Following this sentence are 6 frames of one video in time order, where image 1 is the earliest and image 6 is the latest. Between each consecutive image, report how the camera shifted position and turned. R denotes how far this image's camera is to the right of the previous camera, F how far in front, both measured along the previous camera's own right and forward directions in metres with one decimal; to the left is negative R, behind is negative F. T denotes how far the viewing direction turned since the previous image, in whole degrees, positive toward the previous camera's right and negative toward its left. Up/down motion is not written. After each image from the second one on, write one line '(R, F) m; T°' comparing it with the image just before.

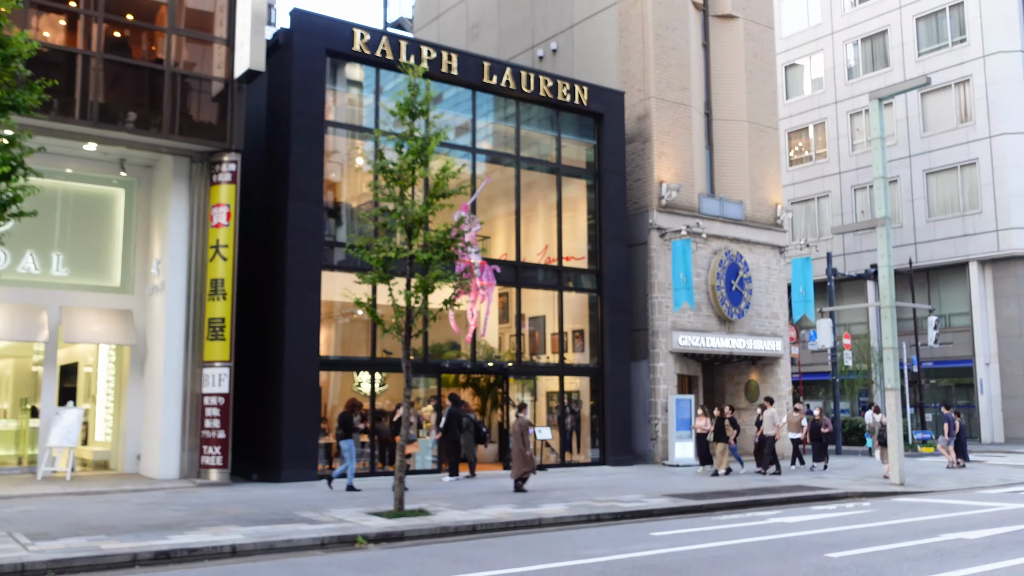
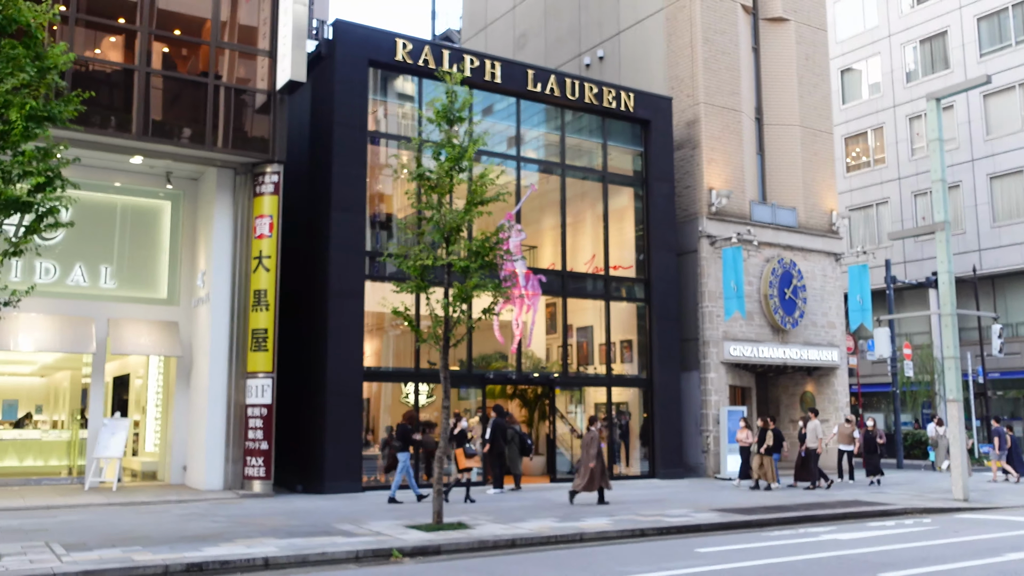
(+0.2, +0.3) m; -3°
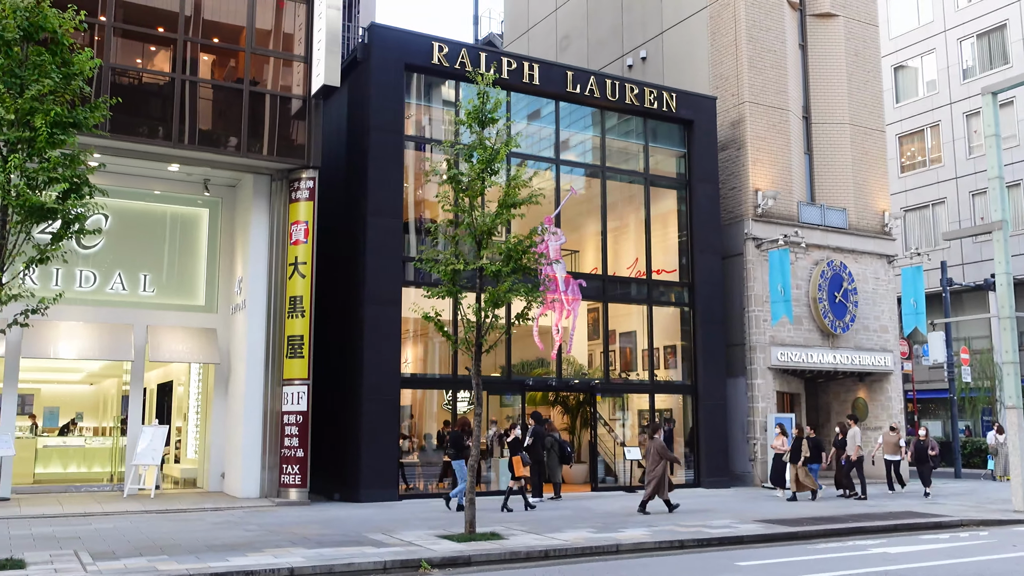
(+0.2, +0.3) m; -3°
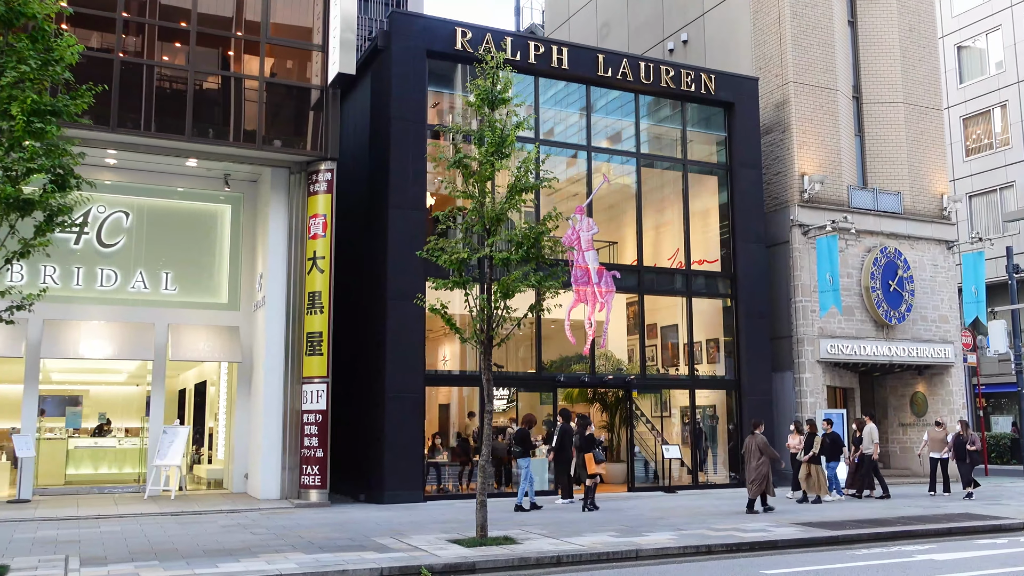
(+0.7, +0.8) m; -4°
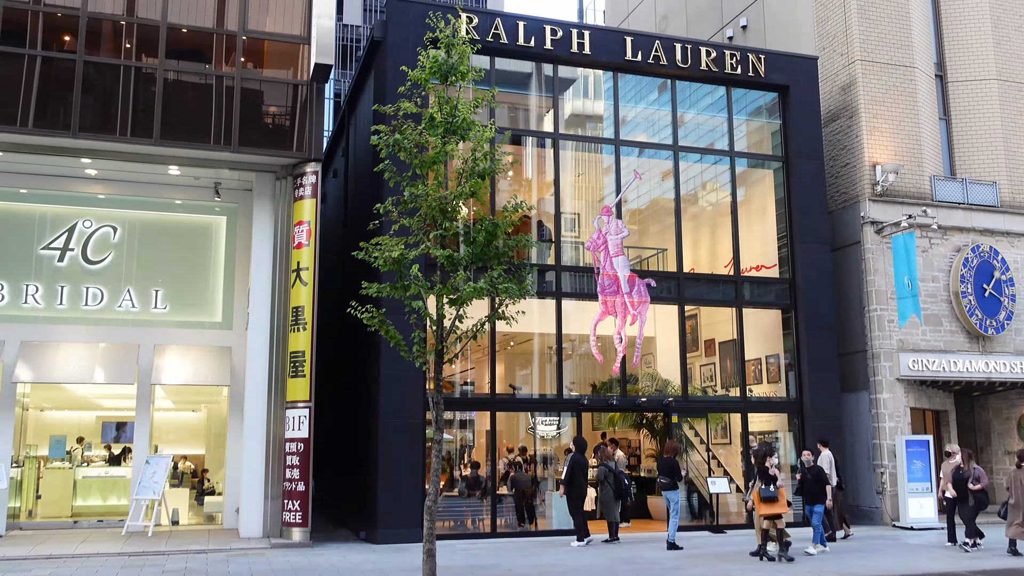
(+1.8, +2.1) m; -7°
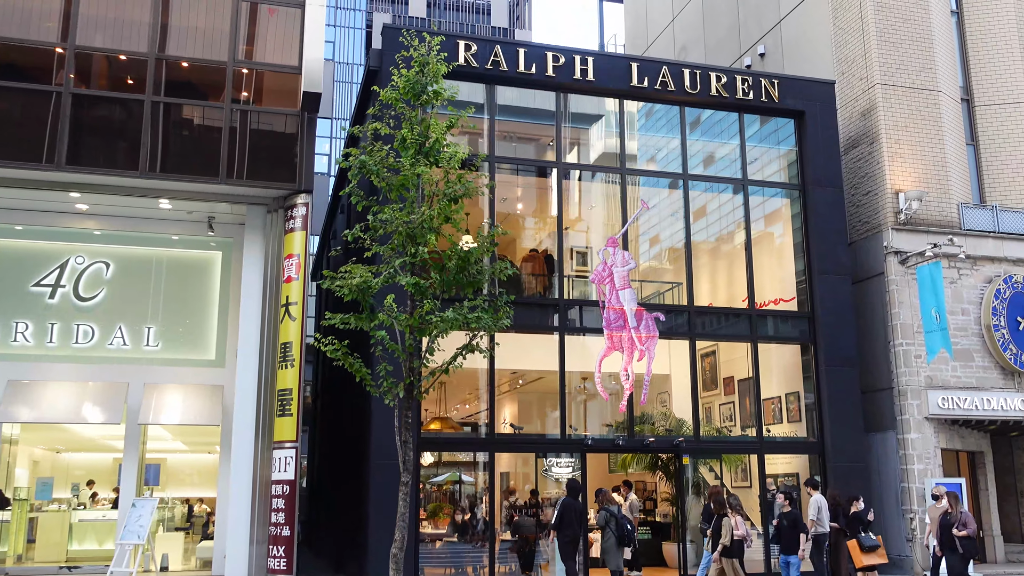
(+0.7, +0.7) m; -2°
